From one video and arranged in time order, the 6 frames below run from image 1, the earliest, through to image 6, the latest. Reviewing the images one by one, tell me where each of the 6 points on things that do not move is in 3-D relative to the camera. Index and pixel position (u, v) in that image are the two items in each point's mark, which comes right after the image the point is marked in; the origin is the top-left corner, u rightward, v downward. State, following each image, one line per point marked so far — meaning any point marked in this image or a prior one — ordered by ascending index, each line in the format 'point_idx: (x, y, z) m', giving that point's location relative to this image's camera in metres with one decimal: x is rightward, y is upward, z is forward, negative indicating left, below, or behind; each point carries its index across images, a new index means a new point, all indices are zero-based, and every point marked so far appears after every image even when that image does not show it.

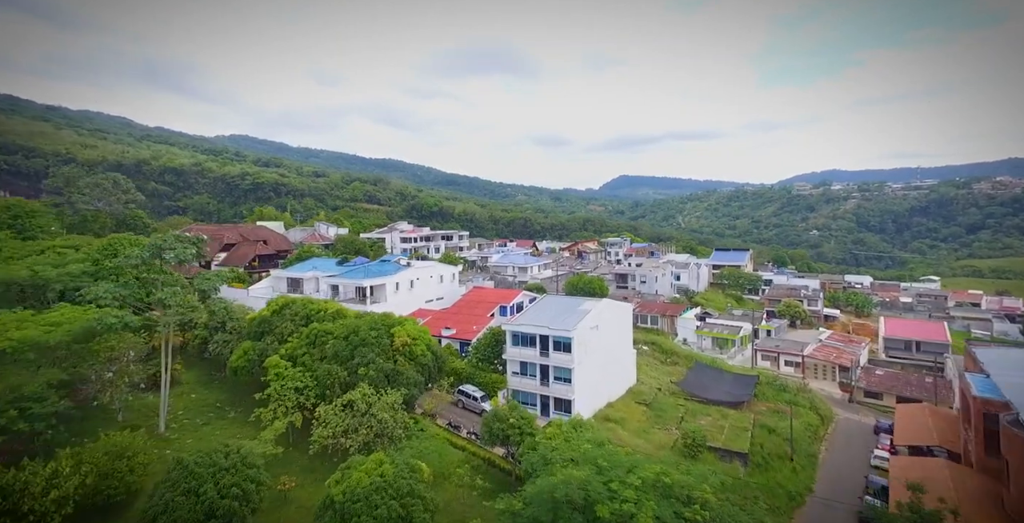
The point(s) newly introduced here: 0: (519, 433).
0: (+0.2, -4.9, +16.5) m
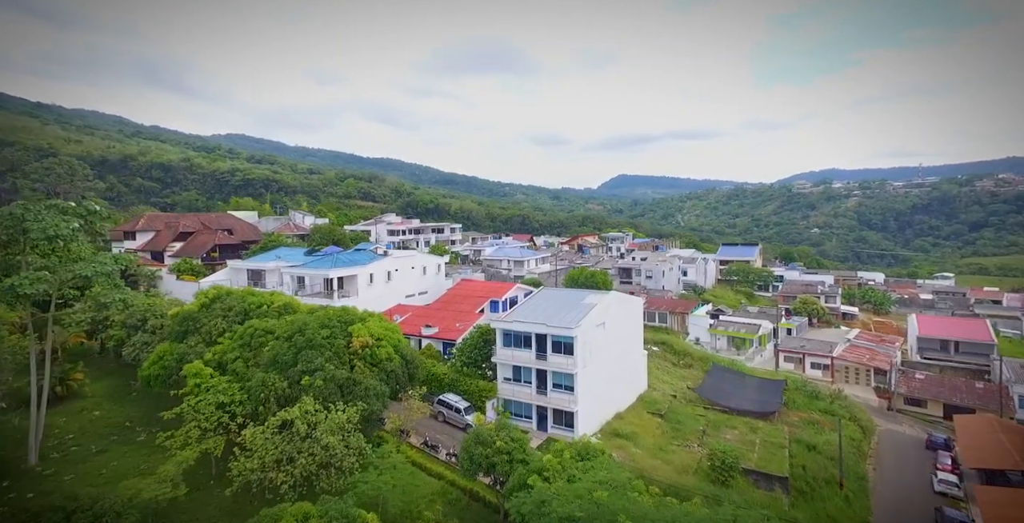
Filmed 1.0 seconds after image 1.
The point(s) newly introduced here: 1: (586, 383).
0: (-0.1, -4.5, +13.0) m
1: (+2.5, -4.1, +19.1) m
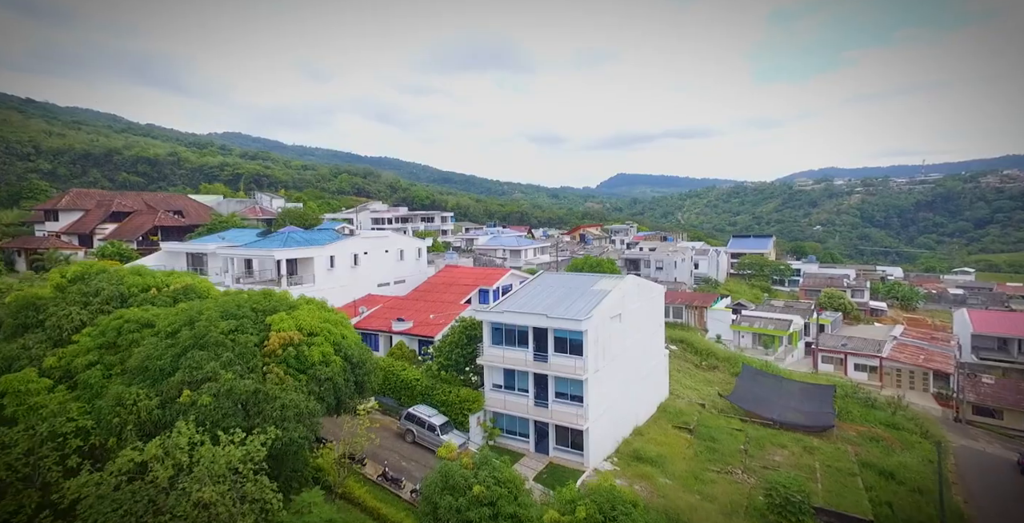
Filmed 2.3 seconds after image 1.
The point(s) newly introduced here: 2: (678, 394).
0: (-0.3, -3.8, +8.9) m
1: (+2.3, -3.5, +15.0) m
2: (+5.8, -4.6, +20.1) m
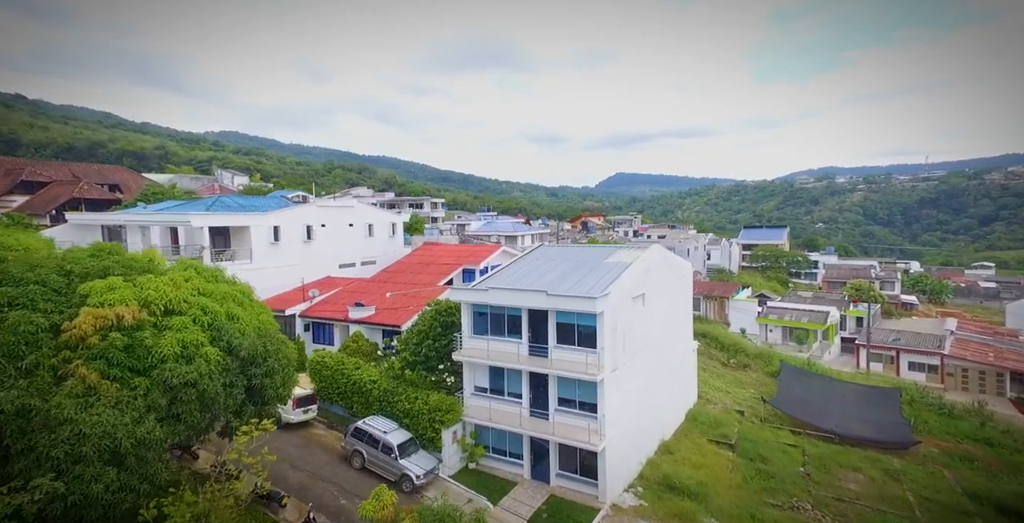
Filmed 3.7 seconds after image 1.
0: (-0.5, -3.1, +5.1) m
1: (+2.0, -2.7, +11.2) m
2: (+5.6, -3.9, +16.4) m
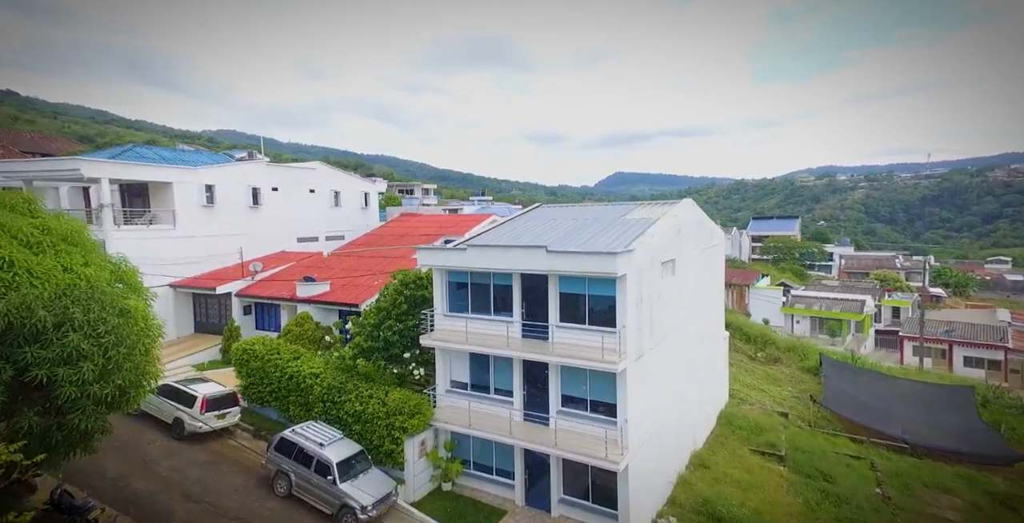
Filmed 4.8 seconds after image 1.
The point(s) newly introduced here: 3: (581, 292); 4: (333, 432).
0: (-0.7, -2.4, +2.3) m
1: (+1.9, -2.1, +8.4) m
2: (+5.4, -3.2, +13.5) m
3: (+1.0, -0.5, +8.3) m
4: (-2.5, -2.6, +8.9) m
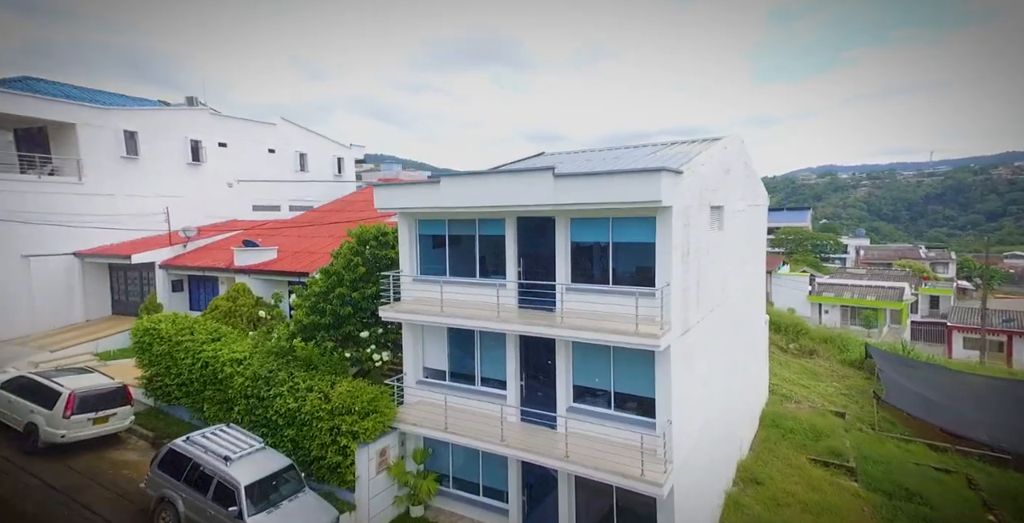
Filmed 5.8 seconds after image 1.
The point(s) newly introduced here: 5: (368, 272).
0: (-0.8, -1.8, 0.0) m
1: (+1.8, -1.5, +6.2) m
2: (+5.3, -2.6, +11.3) m
3: (+0.9, +0.1, +6.1) m
4: (-2.6, -2.0, +6.7) m
5: (-1.9, -0.3, +7.7) m
